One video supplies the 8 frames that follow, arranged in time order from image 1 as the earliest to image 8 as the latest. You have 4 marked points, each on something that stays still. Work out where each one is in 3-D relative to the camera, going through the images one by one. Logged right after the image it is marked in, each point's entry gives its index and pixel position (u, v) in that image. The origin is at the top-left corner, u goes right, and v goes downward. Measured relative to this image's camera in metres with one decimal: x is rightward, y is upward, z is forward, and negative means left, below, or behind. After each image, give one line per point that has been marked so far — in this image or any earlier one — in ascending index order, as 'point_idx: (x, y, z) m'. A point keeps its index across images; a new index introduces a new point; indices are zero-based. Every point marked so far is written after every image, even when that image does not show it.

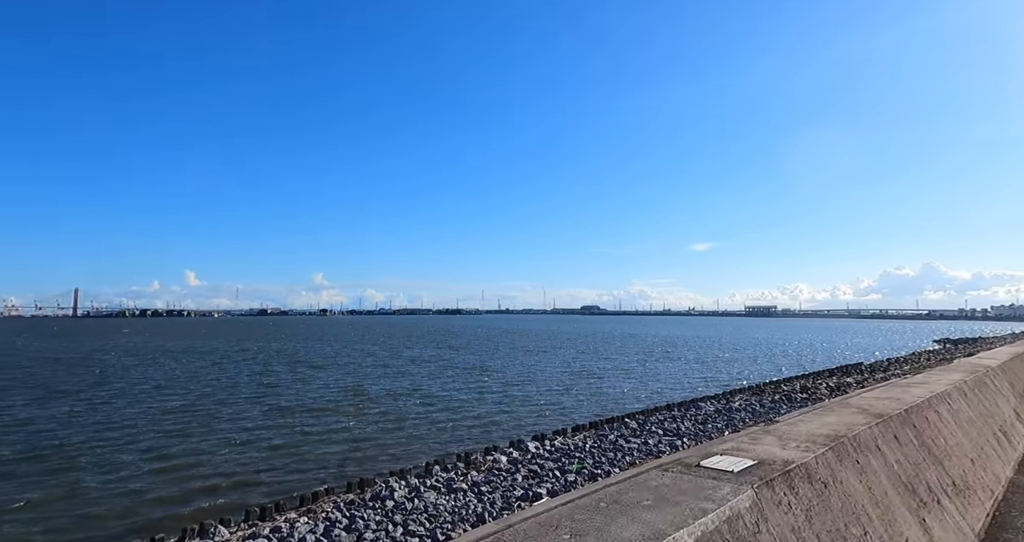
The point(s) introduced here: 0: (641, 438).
0: (+2.8, -3.7, +12.5) m
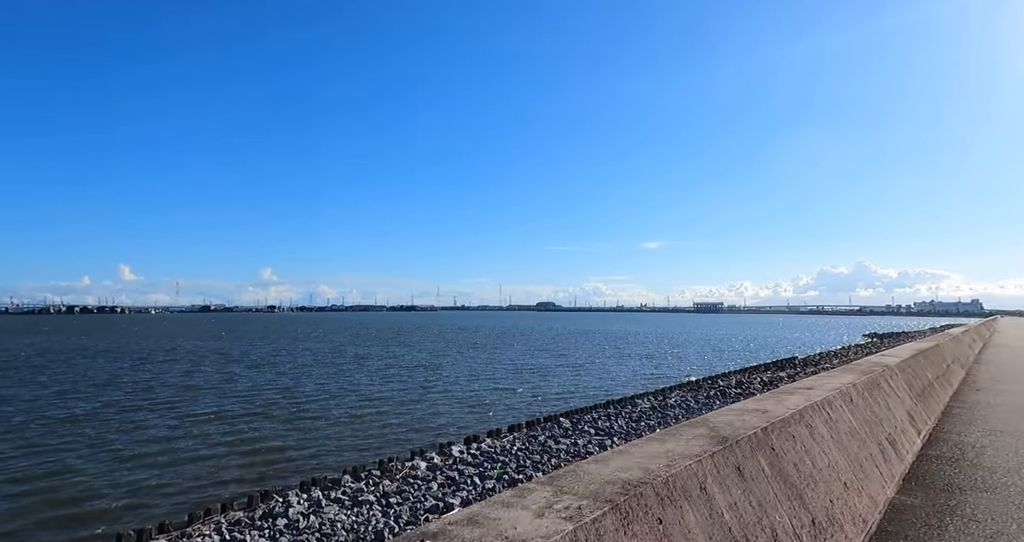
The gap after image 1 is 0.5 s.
0: (+1.3, -3.6, +12.3) m
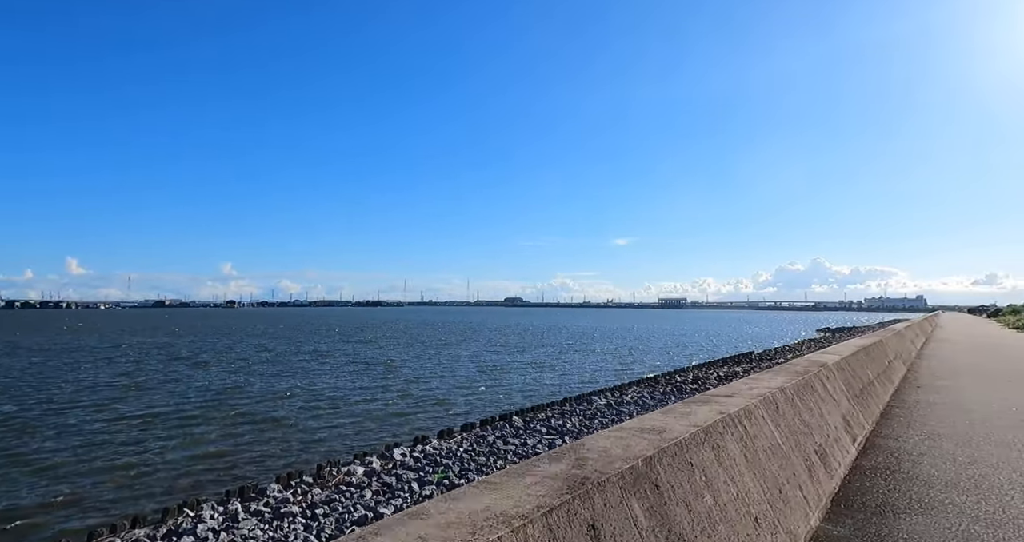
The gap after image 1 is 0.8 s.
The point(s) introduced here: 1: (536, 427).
0: (+0.3, -3.5, +12.0) m
1: (+0.6, -3.7, +13.6) m
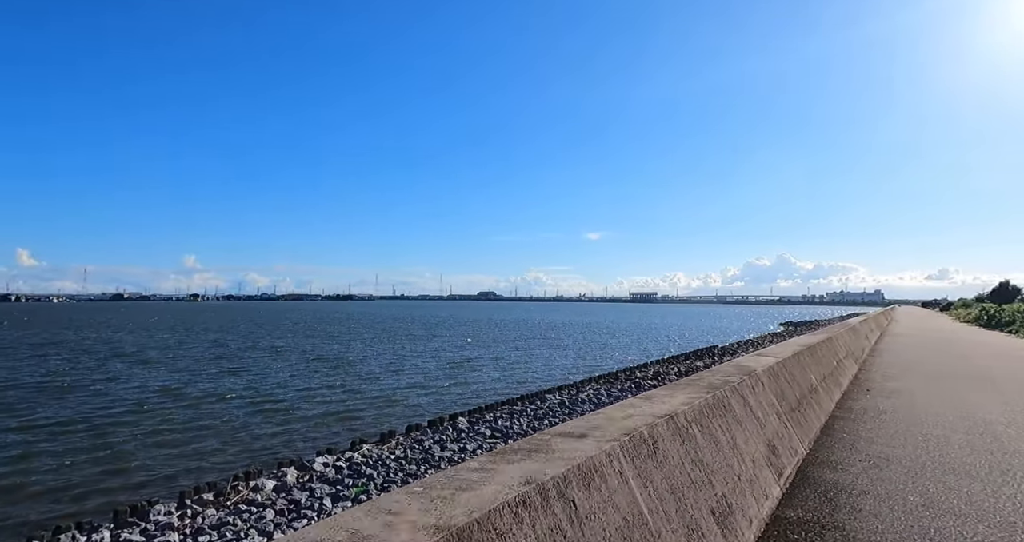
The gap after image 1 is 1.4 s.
0: (-0.9, -3.3, +11.2) m
1: (-0.7, -3.5, +12.9) m
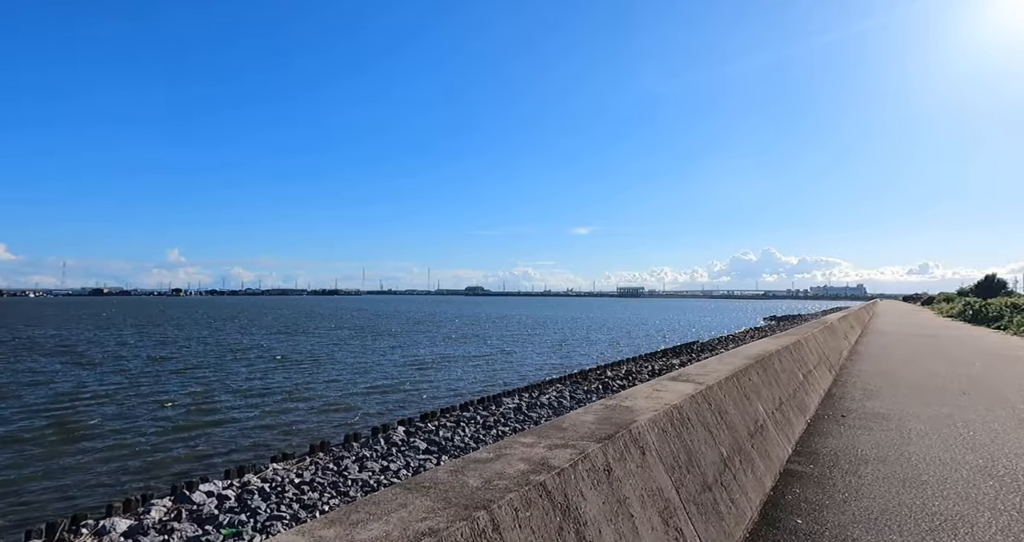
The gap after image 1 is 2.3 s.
0: (-2.0, -3.2, +9.8) m
1: (-1.8, -3.3, +11.4) m
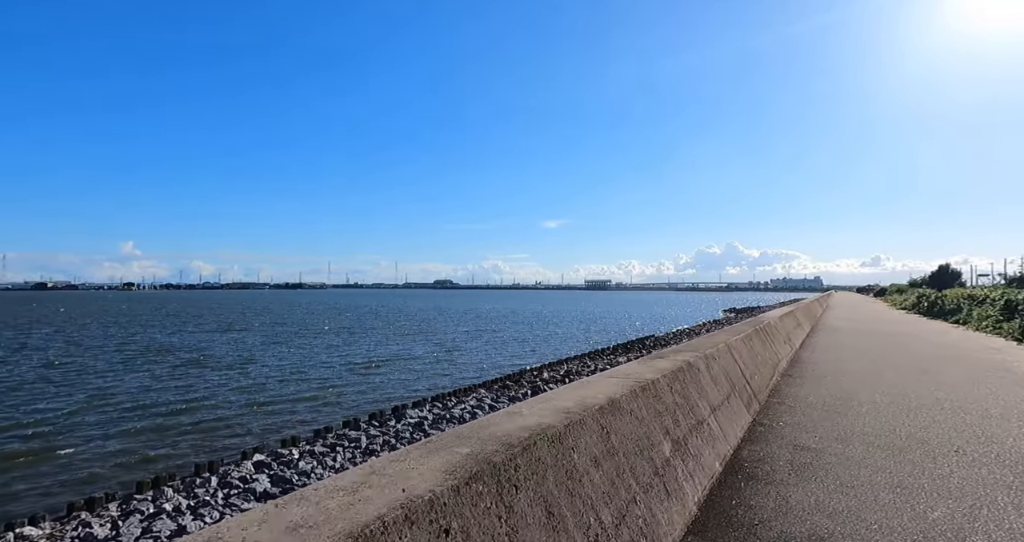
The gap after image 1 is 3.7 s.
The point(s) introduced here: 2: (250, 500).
0: (-4.0, -3.0, +7.3) m
1: (-3.8, -3.1, +9.0) m
2: (-3.5, -3.1, +8.2) m
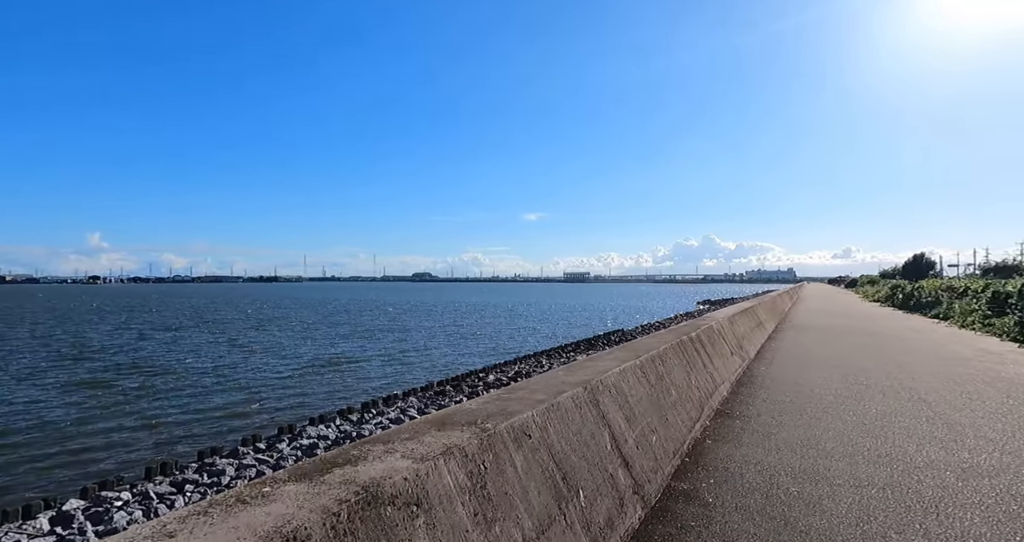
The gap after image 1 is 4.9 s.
0: (-5.4, -2.9, +5.0) m
1: (-5.3, -3.0, +6.7) m
2: (-5.0, -3.0, +5.9) m
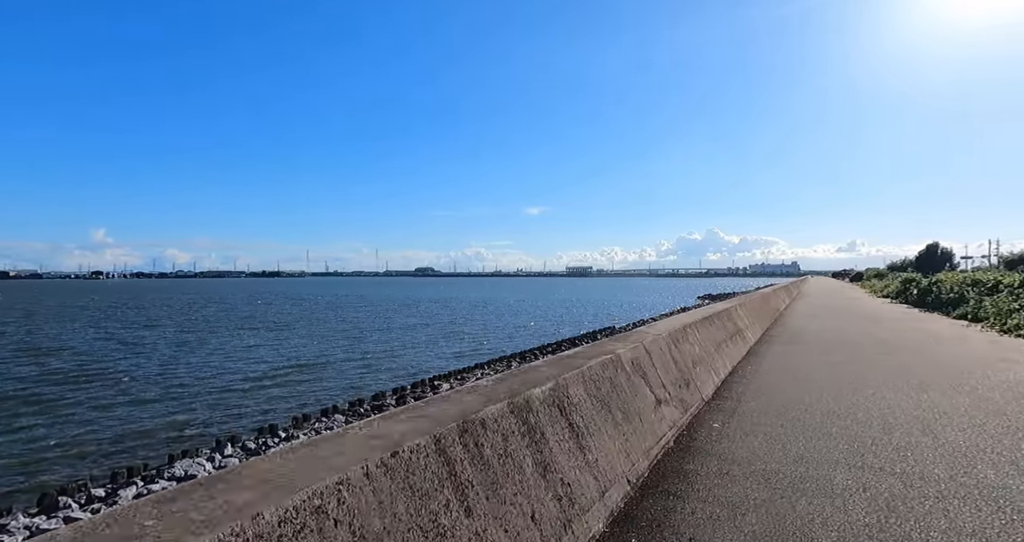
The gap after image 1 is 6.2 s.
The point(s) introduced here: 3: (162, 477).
0: (-6.8, -2.9, +2.5) m
1: (-6.7, -2.9, +4.2) m
2: (-6.4, -2.9, +3.4) m
3: (-5.8, -3.1, +9.6) m
